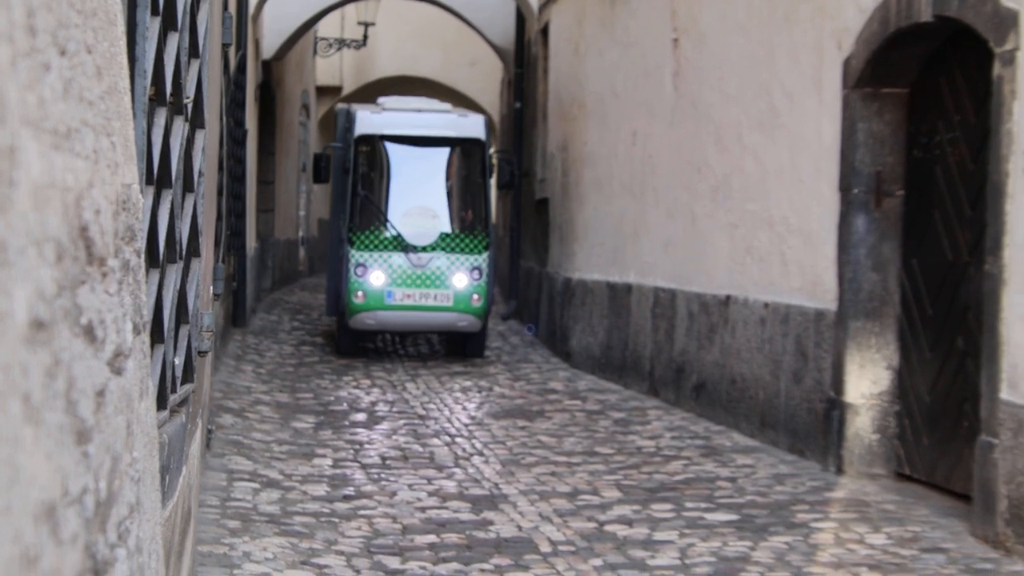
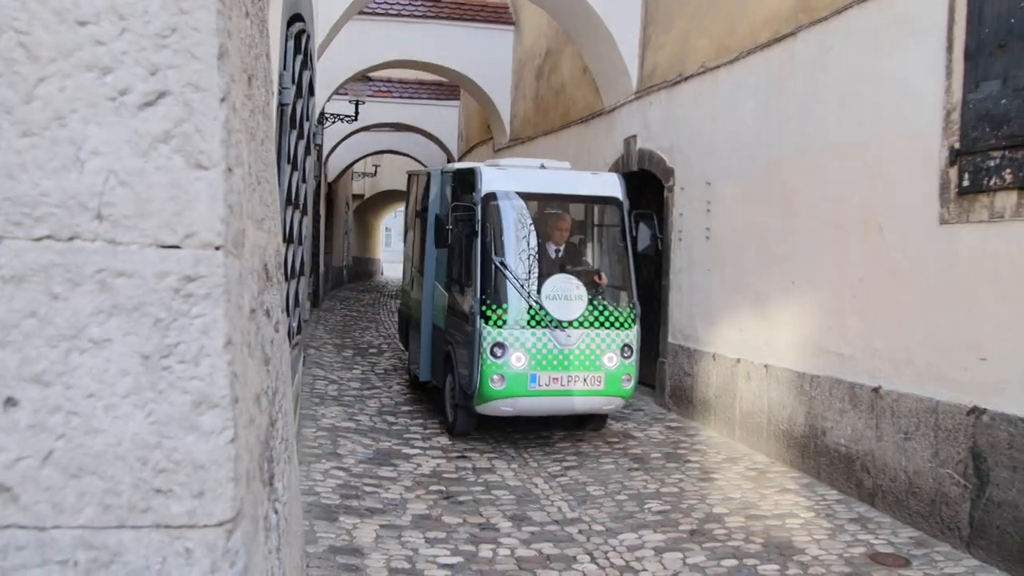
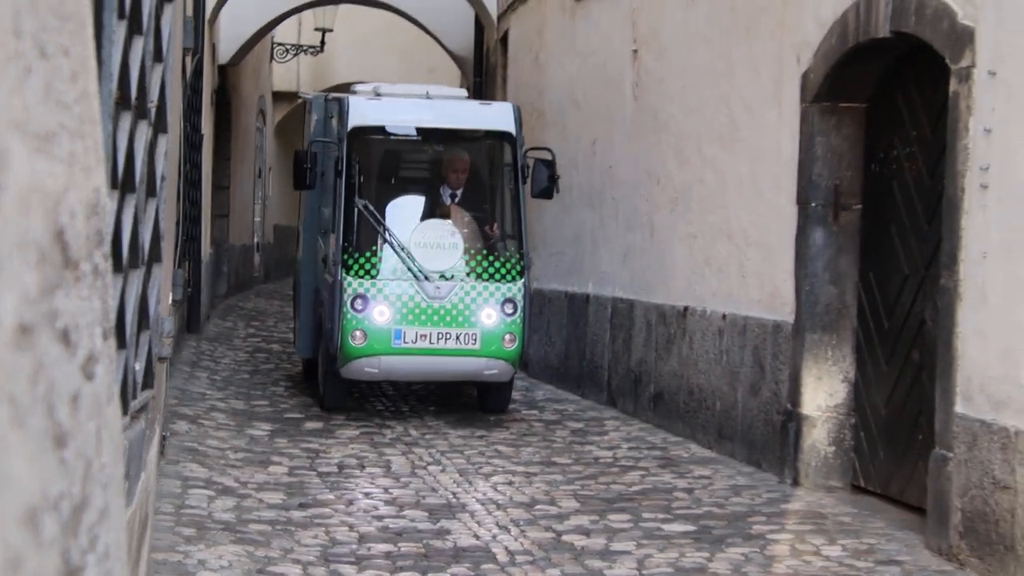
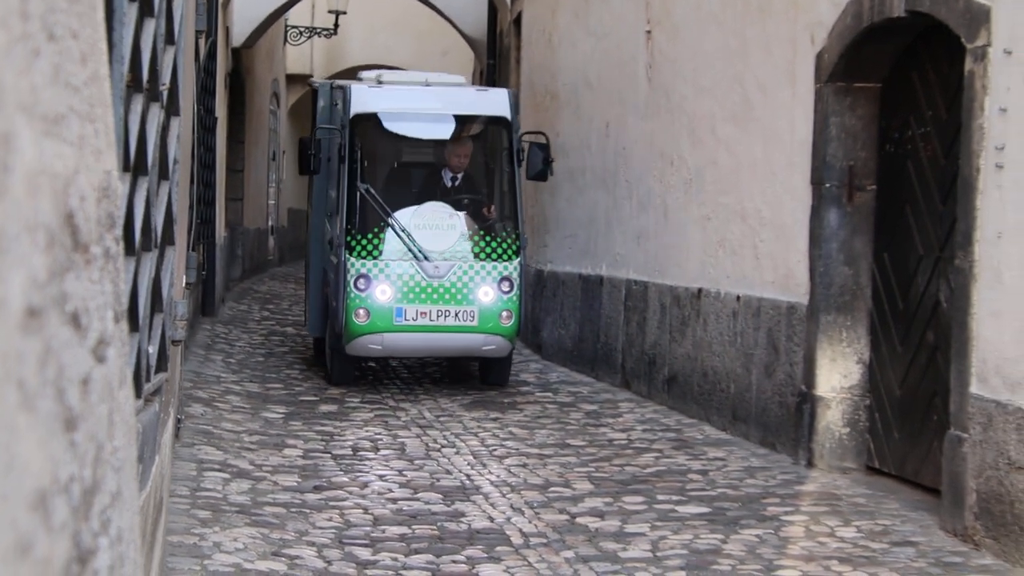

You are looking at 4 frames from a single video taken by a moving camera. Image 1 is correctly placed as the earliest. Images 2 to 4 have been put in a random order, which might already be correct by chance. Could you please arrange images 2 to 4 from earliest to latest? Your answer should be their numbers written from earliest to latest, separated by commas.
4, 3, 2
